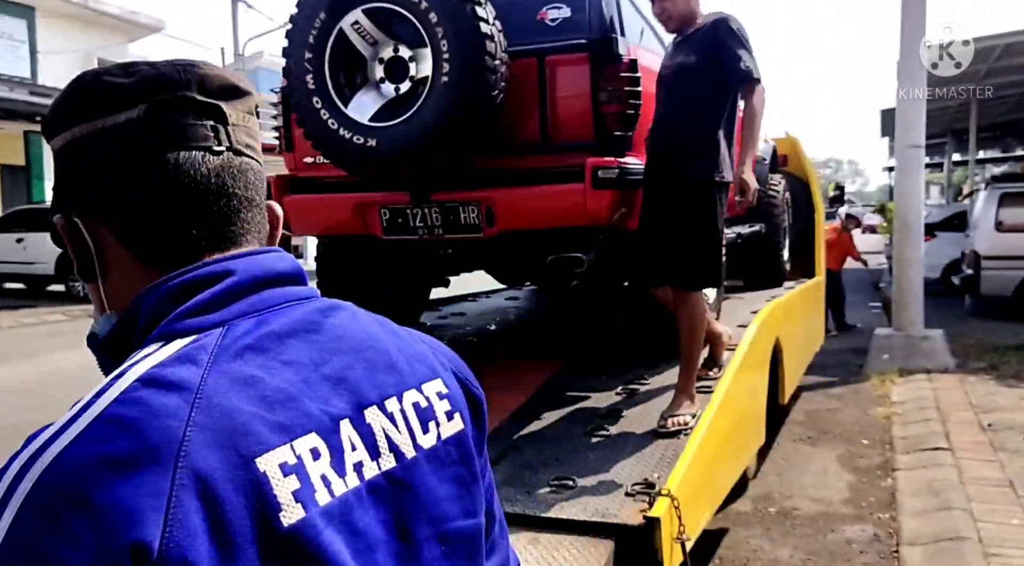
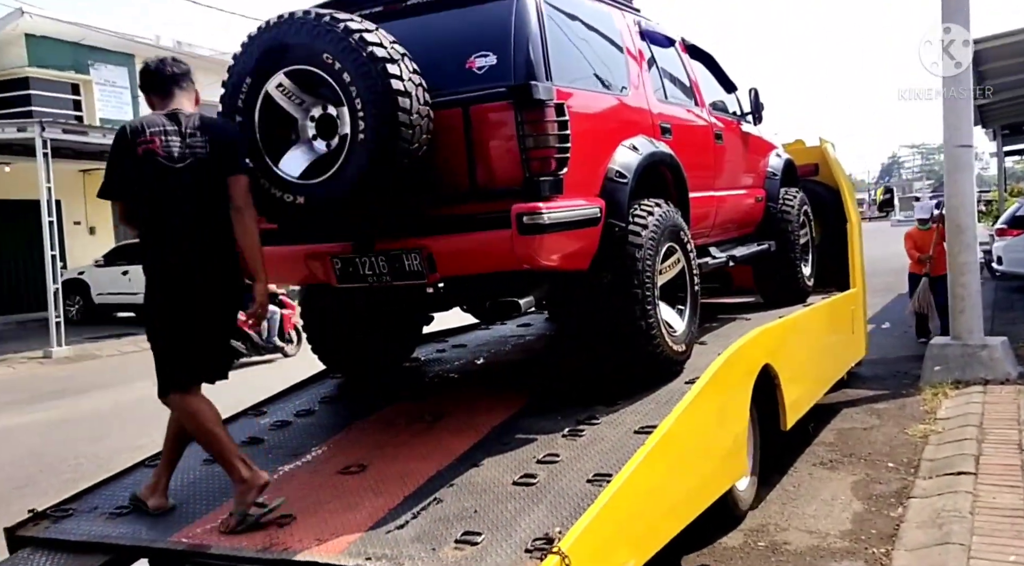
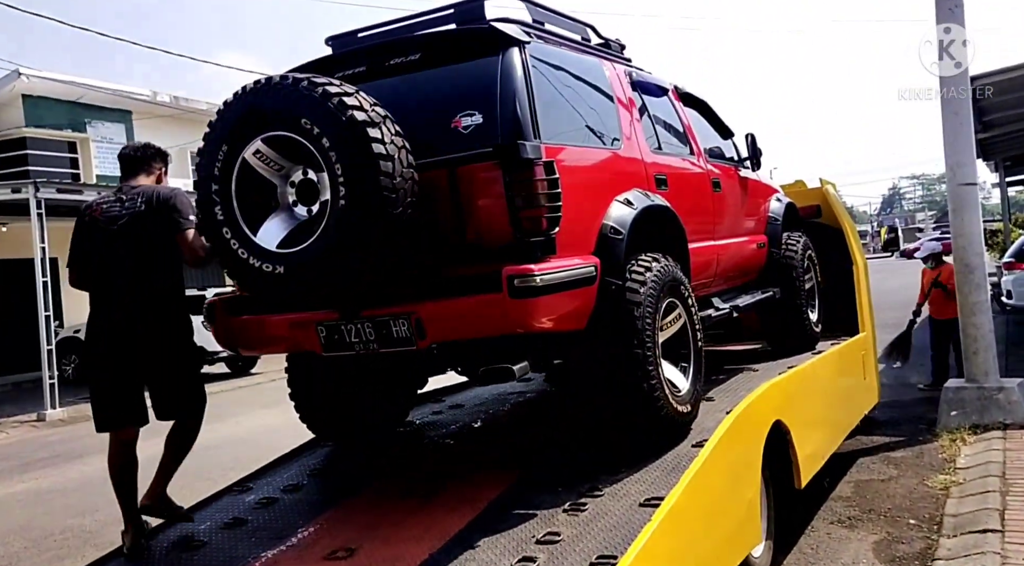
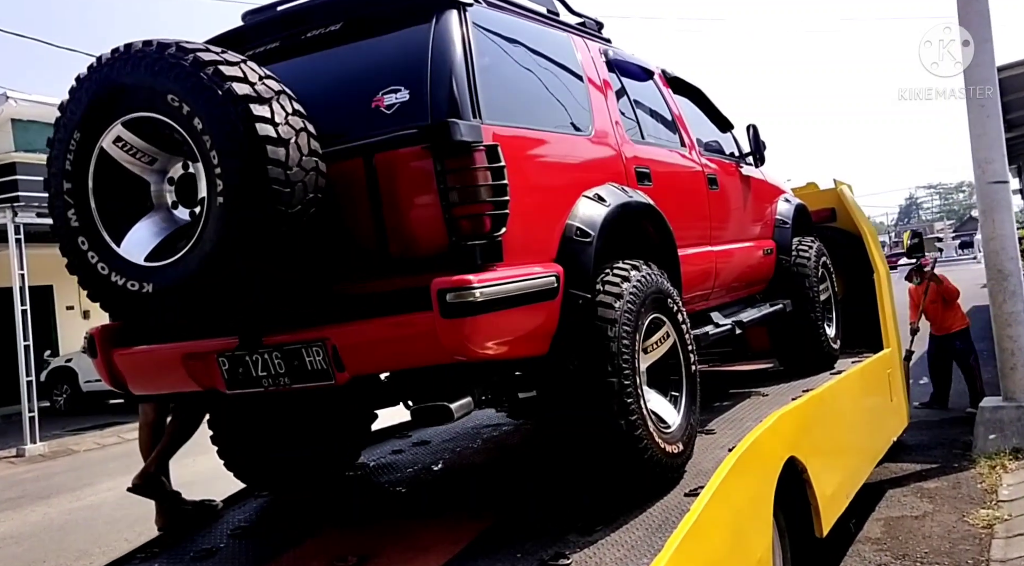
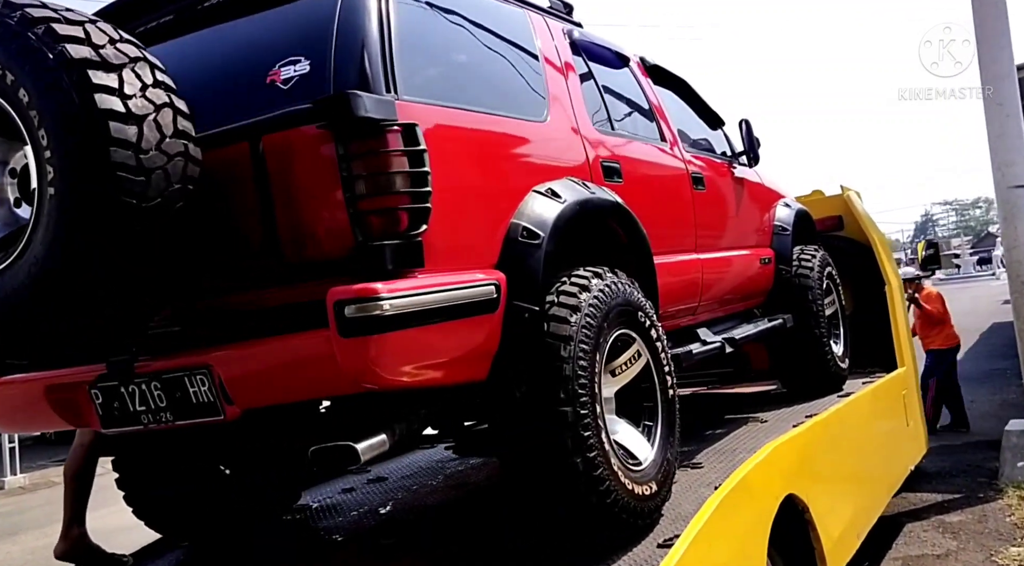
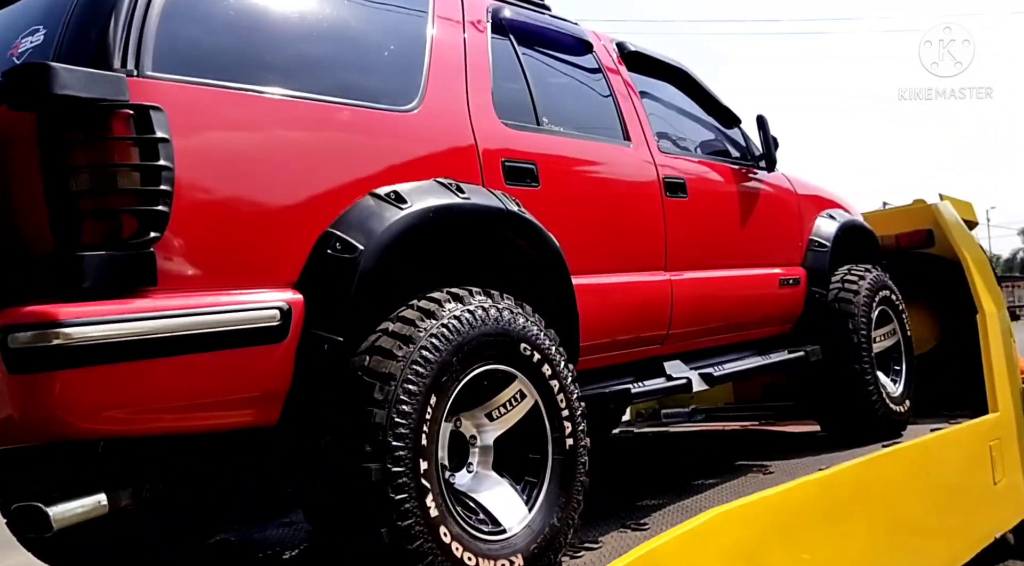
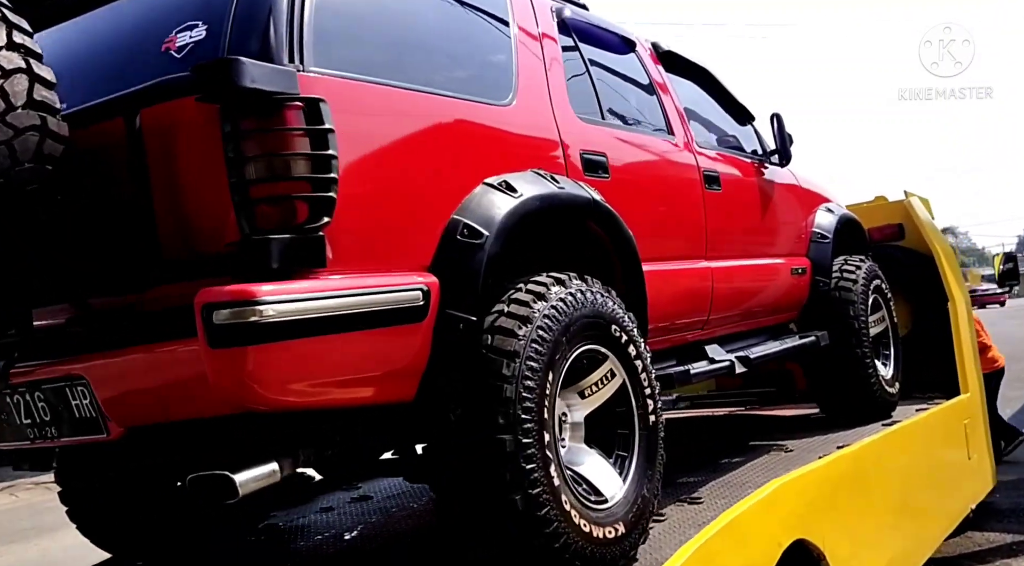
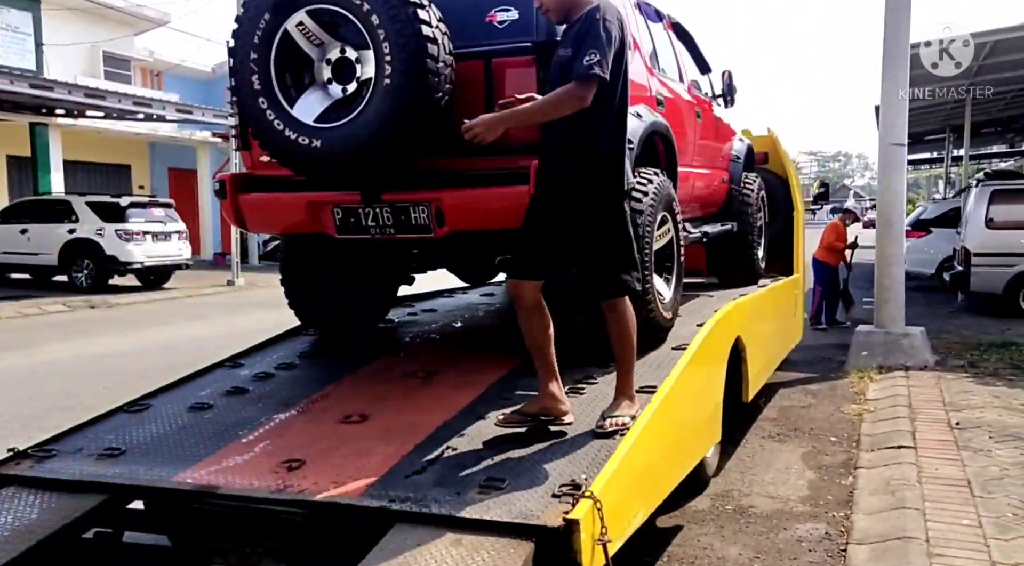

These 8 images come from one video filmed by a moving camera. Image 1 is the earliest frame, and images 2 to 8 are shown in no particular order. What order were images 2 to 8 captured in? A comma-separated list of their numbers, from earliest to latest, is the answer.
8, 2, 3, 4, 5, 7, 6
